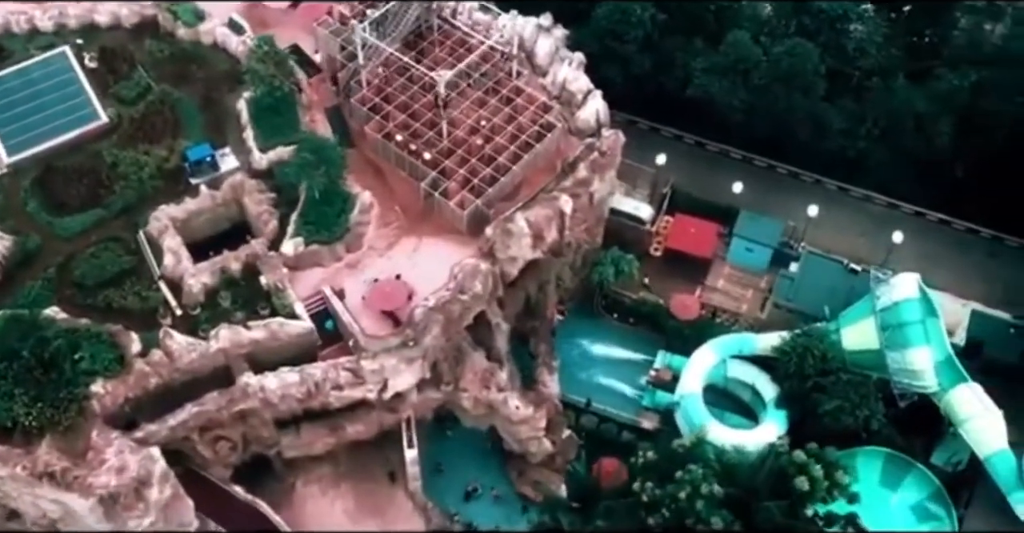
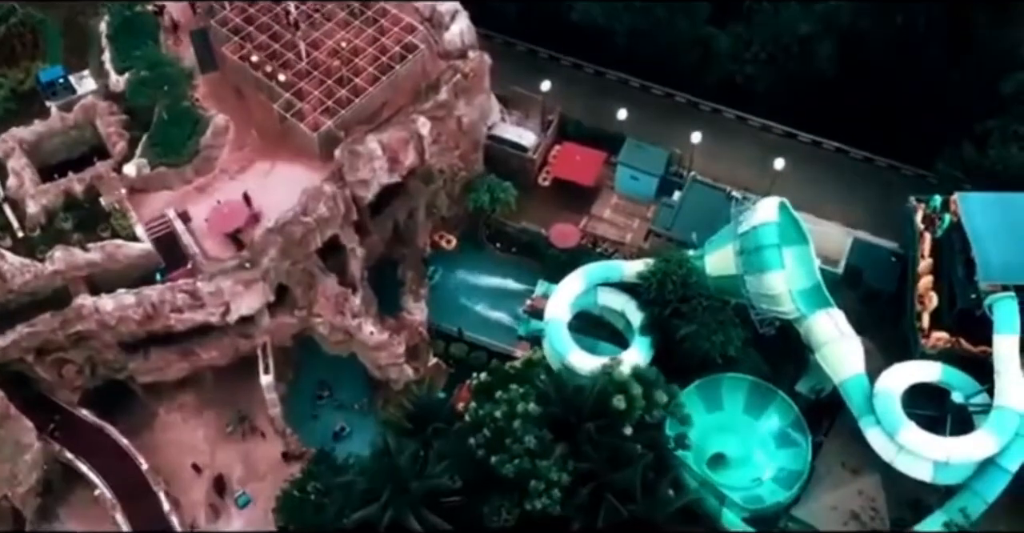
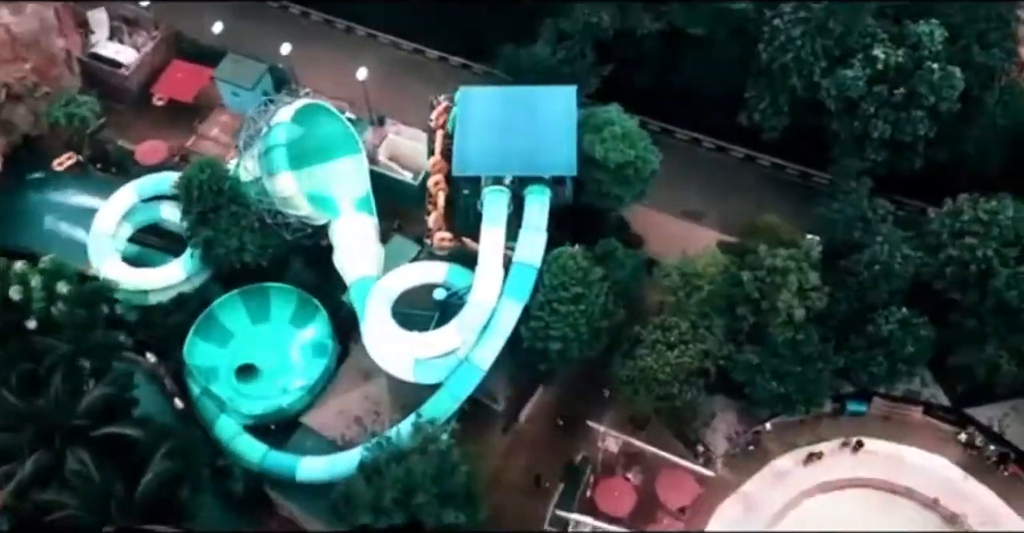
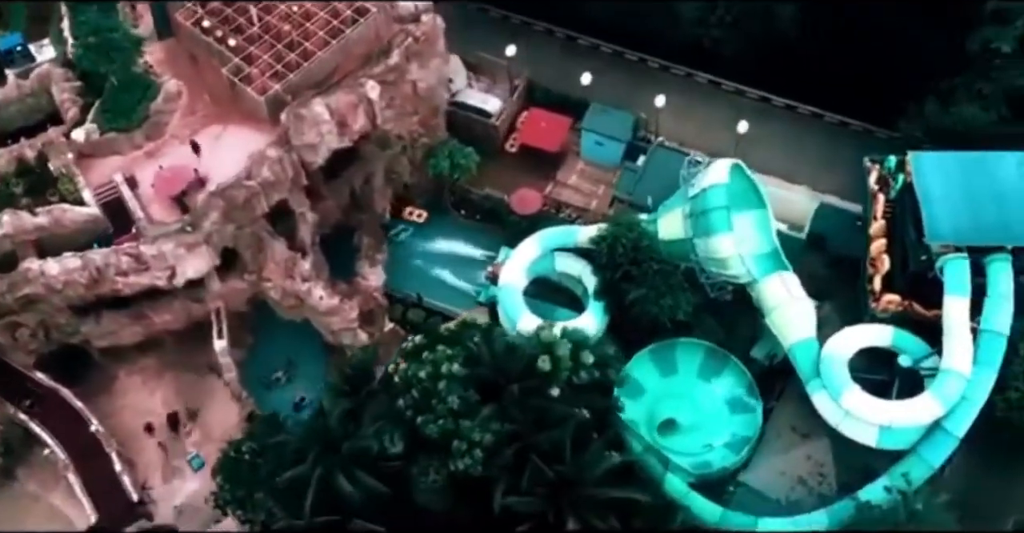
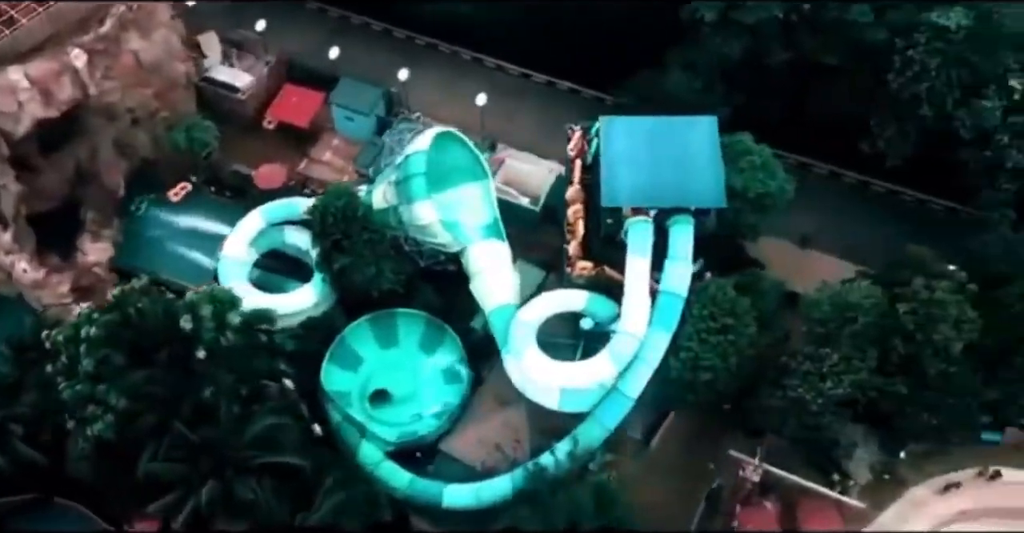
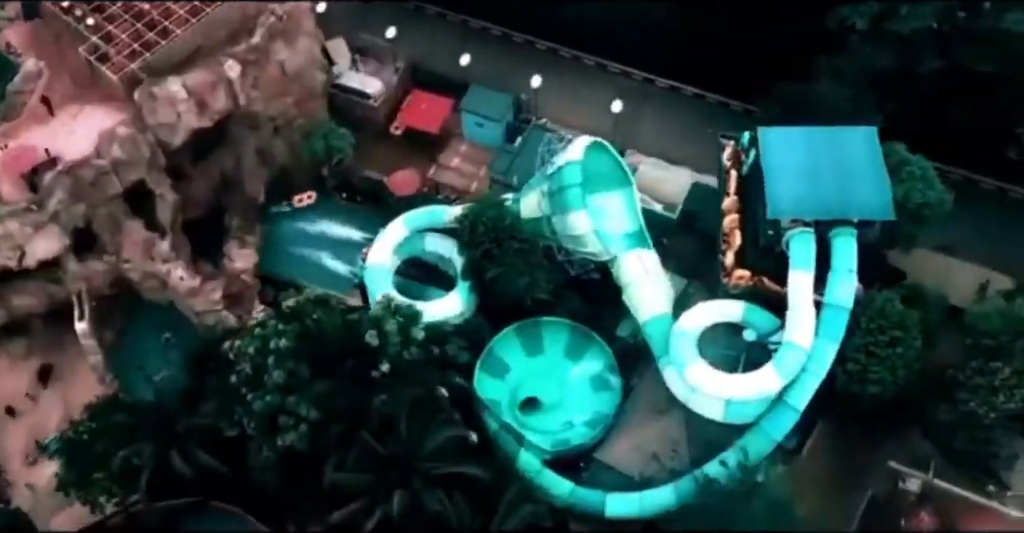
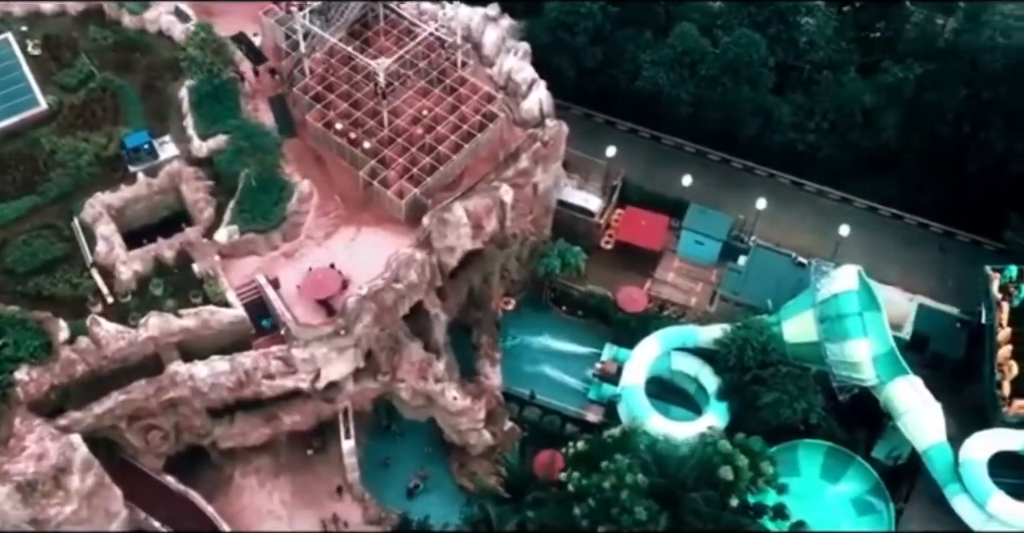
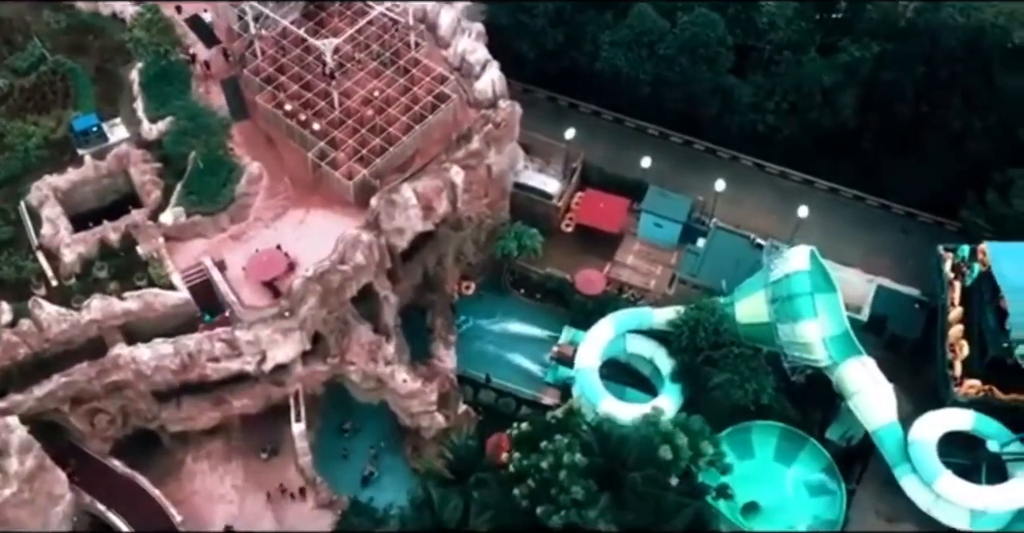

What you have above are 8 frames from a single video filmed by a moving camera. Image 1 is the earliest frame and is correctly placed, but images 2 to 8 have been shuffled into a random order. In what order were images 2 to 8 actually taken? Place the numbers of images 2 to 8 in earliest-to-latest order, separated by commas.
7, 8, 2, 4, 6, 5, 3
